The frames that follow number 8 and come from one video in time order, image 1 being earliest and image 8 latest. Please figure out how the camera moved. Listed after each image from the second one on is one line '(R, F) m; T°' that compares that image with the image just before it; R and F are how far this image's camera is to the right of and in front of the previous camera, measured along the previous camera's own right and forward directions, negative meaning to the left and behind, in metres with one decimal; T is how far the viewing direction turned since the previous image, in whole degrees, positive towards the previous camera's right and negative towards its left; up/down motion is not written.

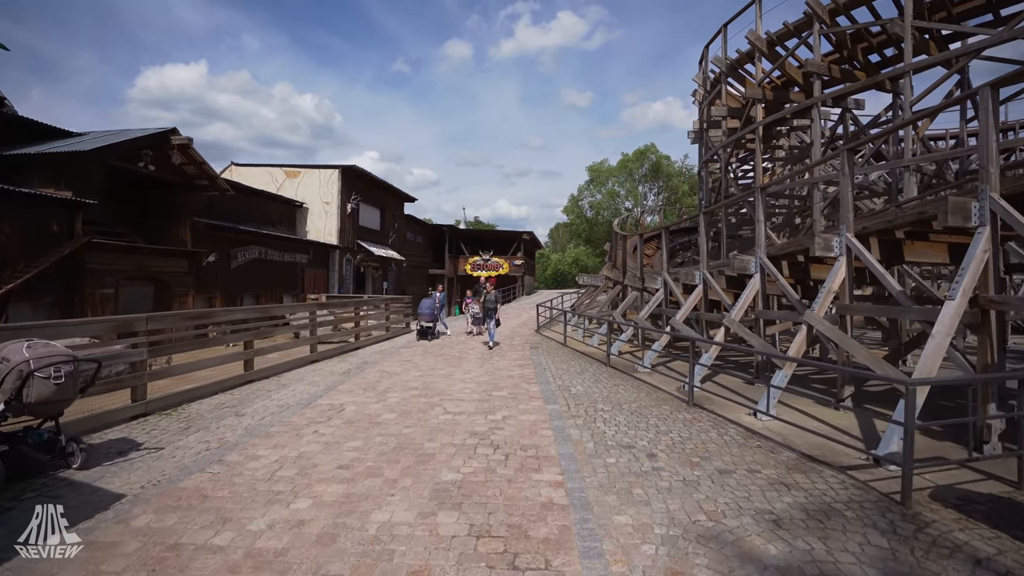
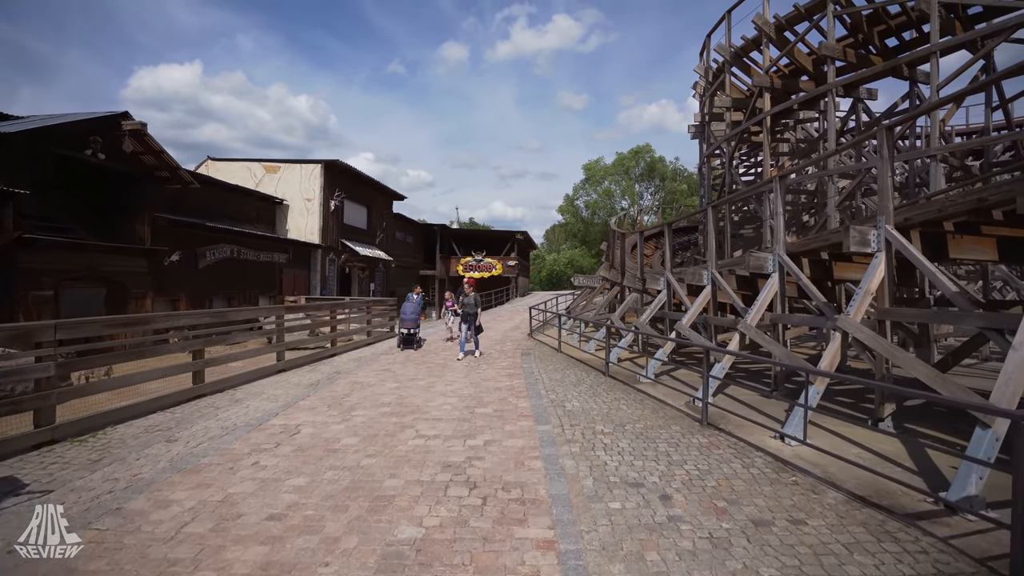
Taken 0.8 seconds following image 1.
(+0.1, +1.0) m; 0°
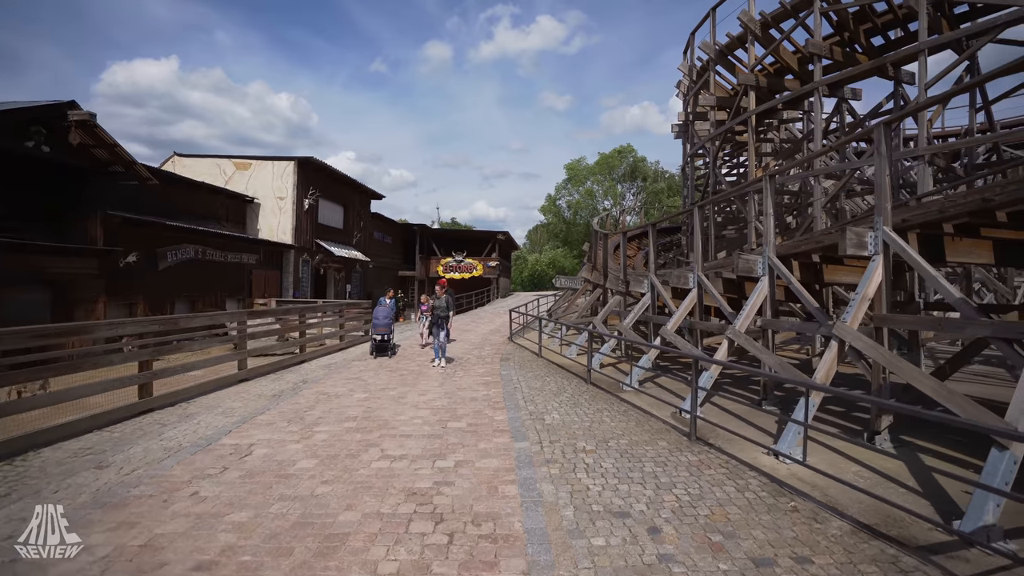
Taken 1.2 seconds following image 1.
(+0.1, +0.4) m; +2°
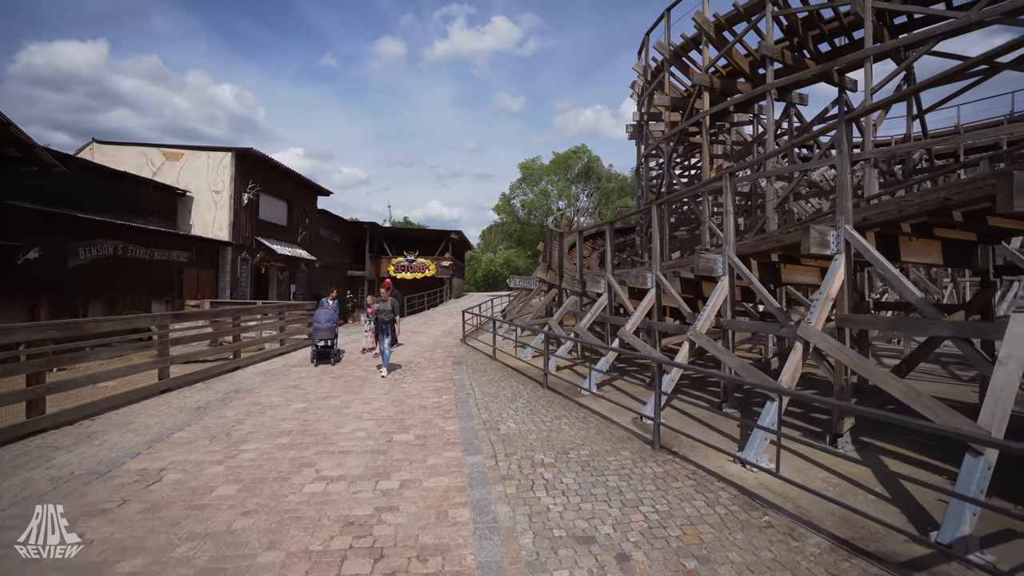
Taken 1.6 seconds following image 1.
(0.0, +0.4) m; +5°
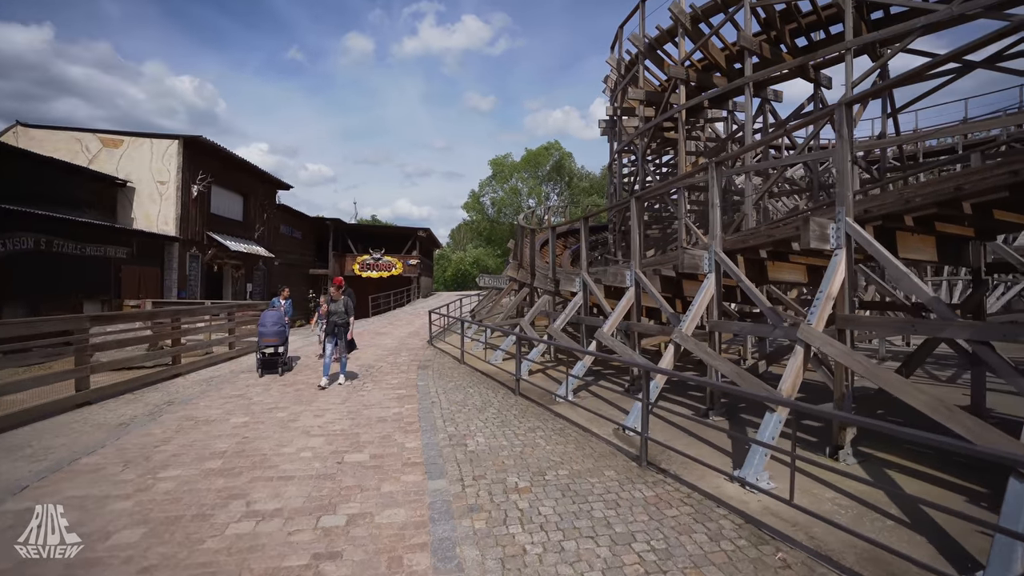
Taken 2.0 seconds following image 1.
(0.0, +0.6) m; +3°
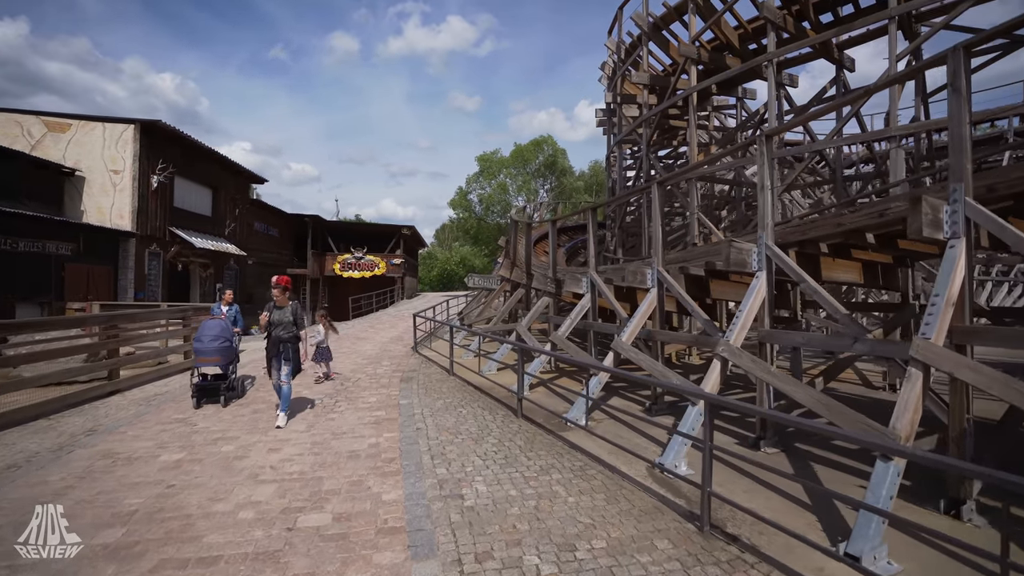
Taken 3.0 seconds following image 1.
(-0.2, +1.2) m; +2°
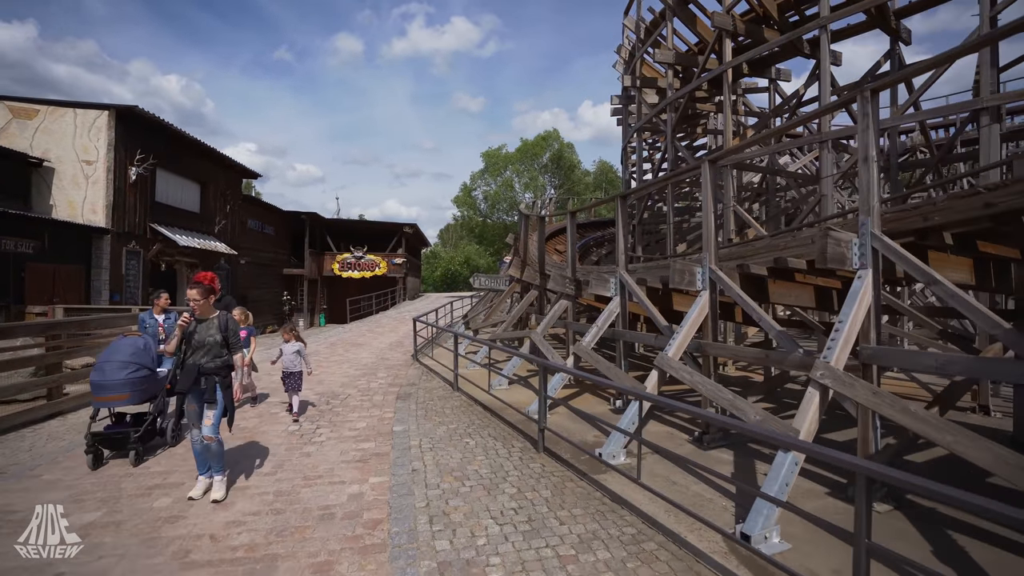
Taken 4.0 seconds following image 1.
(-0.2, +1.2) m; 0°
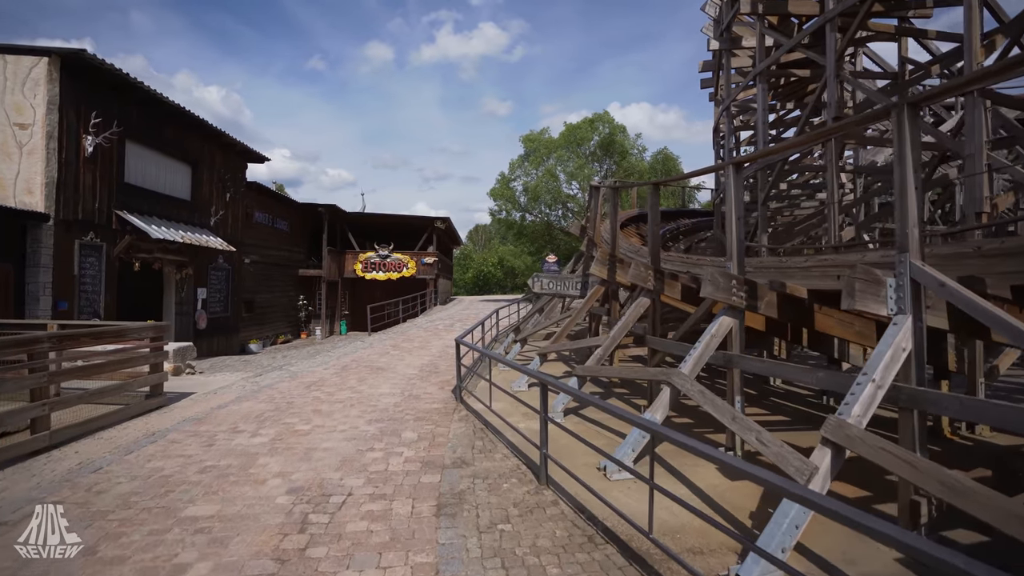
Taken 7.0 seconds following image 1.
(-0.9, +3.6) m; -3°
